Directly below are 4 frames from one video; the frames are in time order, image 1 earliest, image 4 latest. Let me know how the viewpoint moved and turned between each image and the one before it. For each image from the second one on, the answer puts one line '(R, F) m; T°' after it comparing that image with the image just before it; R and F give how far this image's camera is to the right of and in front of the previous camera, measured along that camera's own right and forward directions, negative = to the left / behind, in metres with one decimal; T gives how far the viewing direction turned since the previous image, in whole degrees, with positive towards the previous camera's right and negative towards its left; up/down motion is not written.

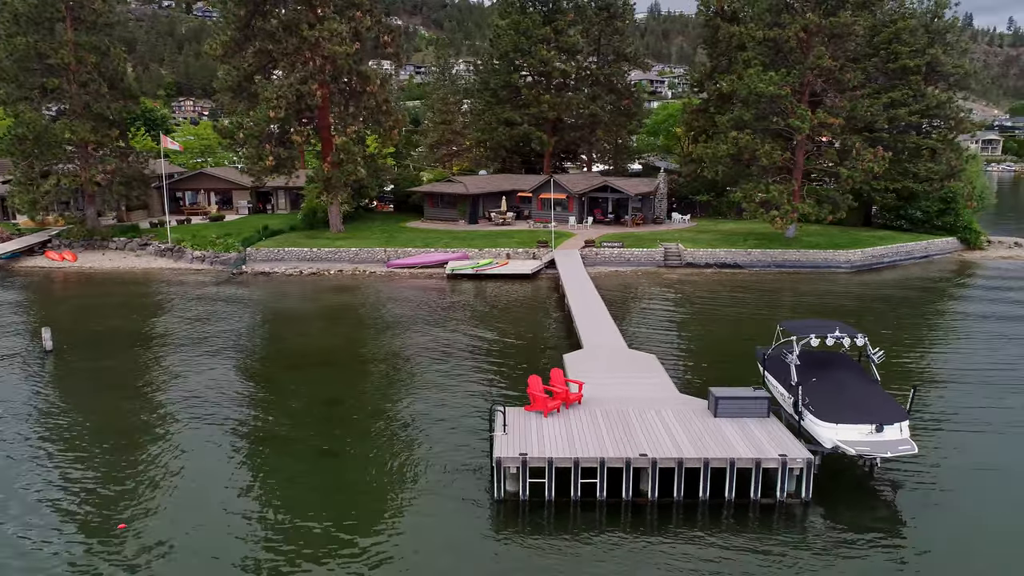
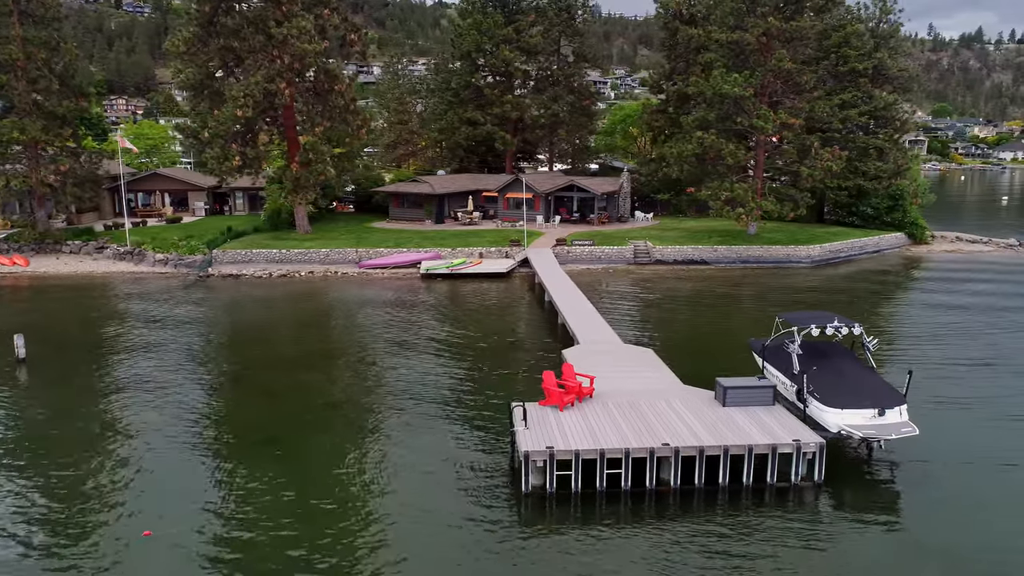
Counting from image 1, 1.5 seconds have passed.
(-1.8, -0.2) m; +4°
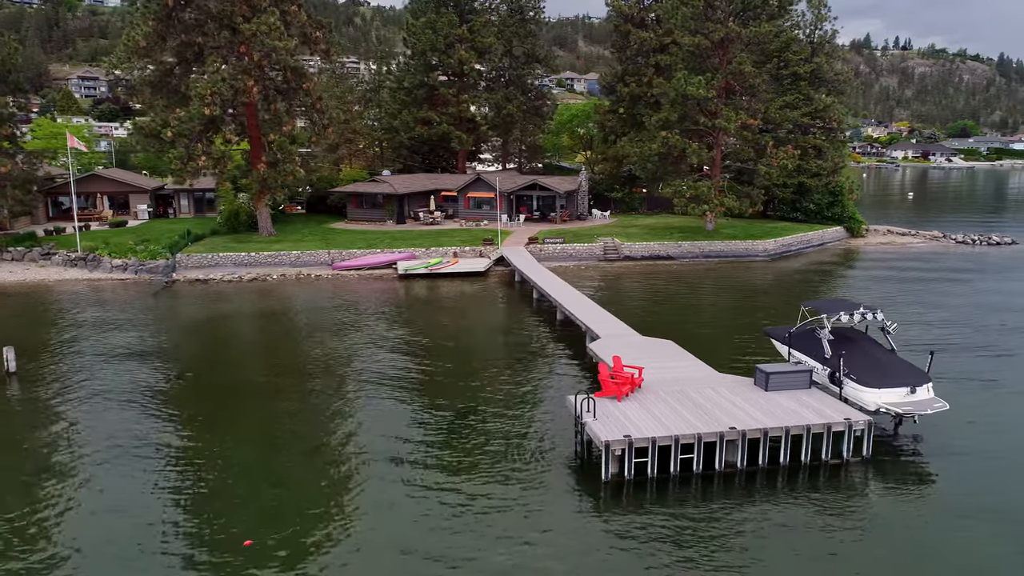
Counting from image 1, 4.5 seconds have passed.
(-3.6, -0.2) m; +7°
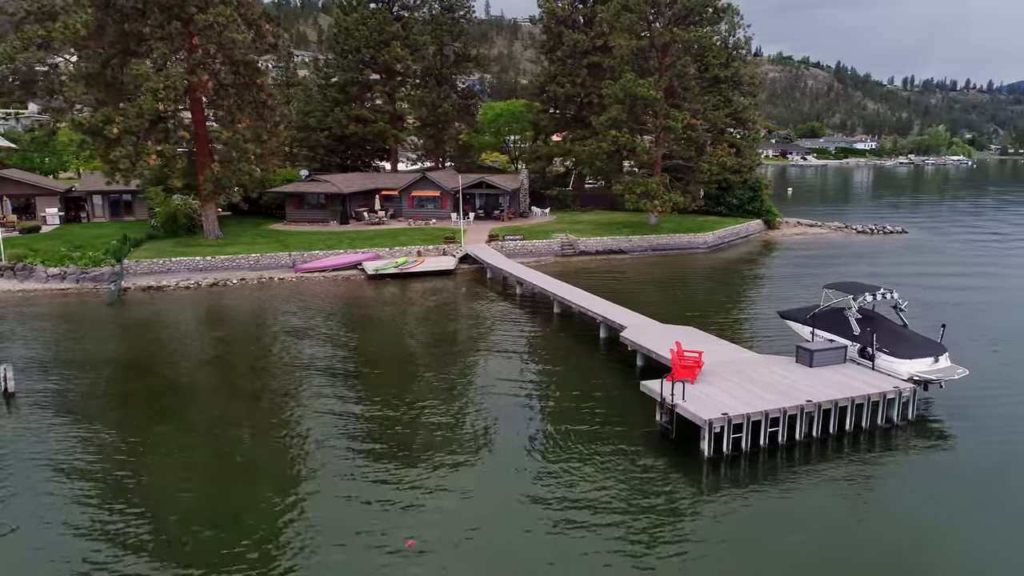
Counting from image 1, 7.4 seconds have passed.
(-5.4, 0.0) m; +10°
